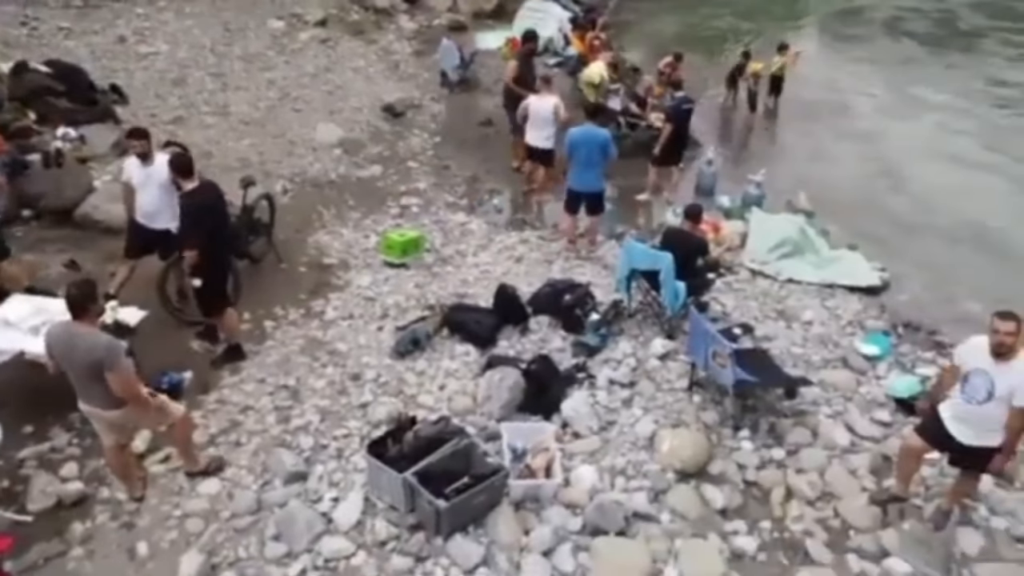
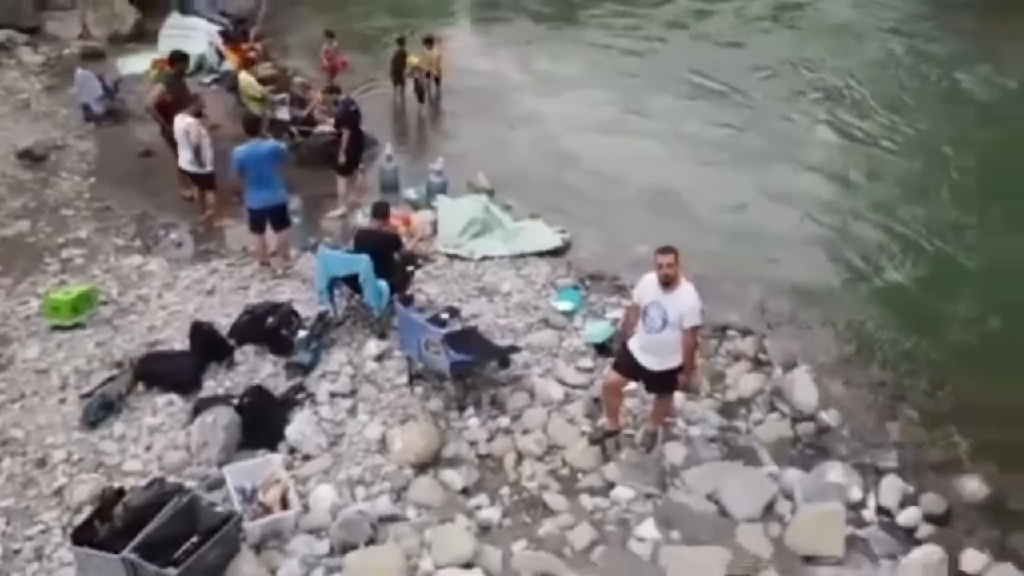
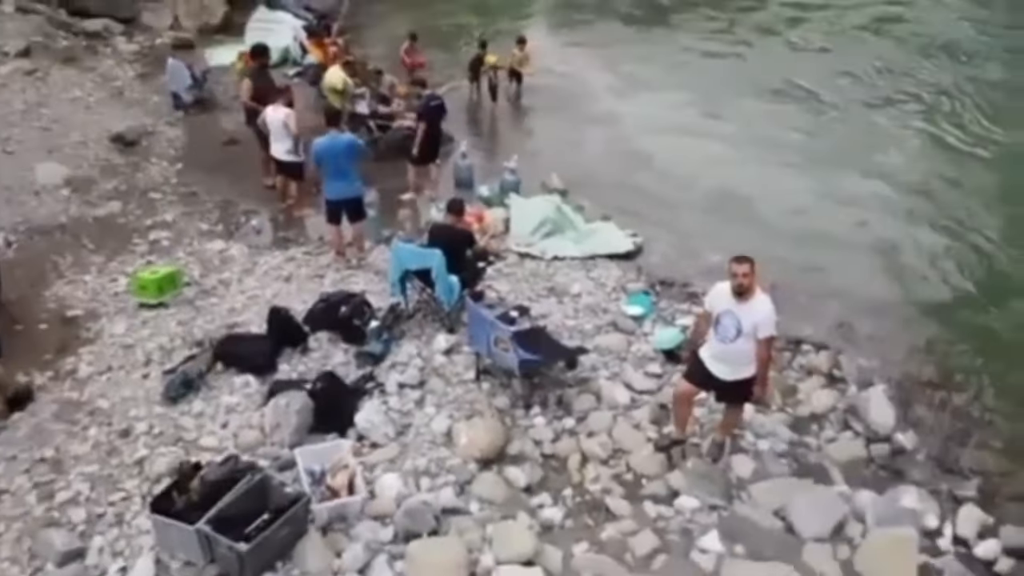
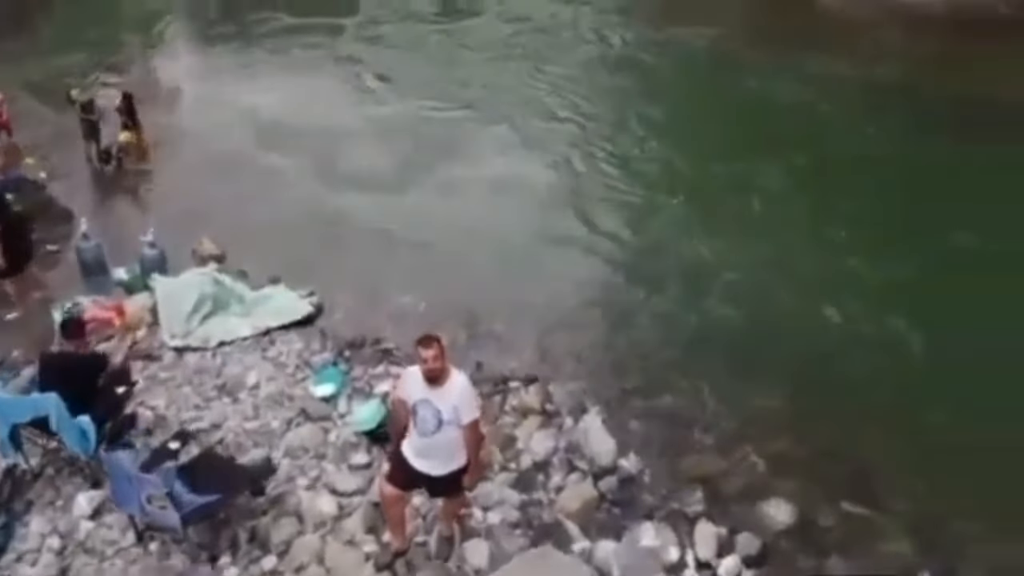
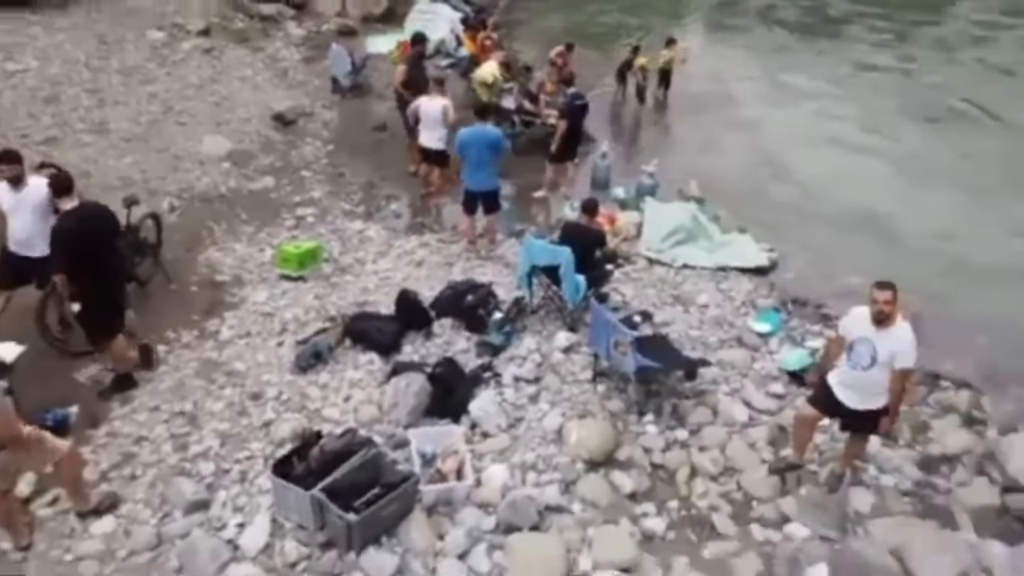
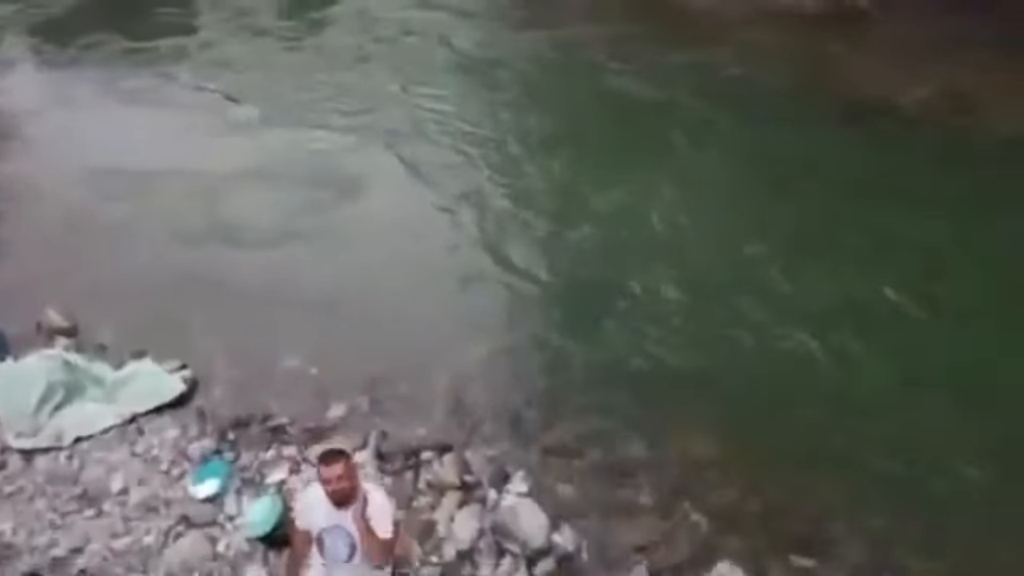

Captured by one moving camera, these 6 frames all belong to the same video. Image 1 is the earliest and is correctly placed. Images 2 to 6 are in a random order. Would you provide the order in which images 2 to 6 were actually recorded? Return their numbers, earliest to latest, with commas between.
5, 3, 2, 4, 6
